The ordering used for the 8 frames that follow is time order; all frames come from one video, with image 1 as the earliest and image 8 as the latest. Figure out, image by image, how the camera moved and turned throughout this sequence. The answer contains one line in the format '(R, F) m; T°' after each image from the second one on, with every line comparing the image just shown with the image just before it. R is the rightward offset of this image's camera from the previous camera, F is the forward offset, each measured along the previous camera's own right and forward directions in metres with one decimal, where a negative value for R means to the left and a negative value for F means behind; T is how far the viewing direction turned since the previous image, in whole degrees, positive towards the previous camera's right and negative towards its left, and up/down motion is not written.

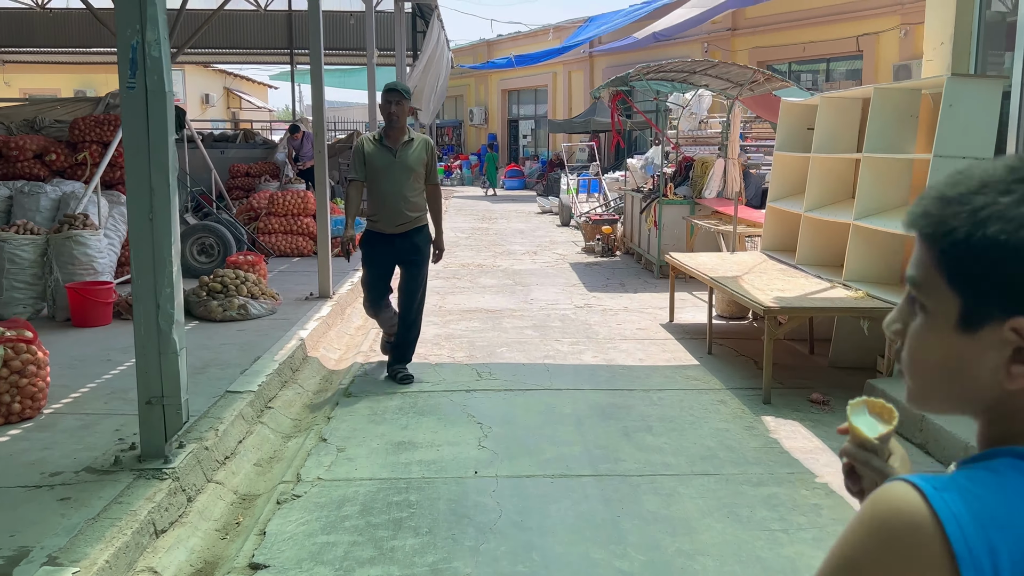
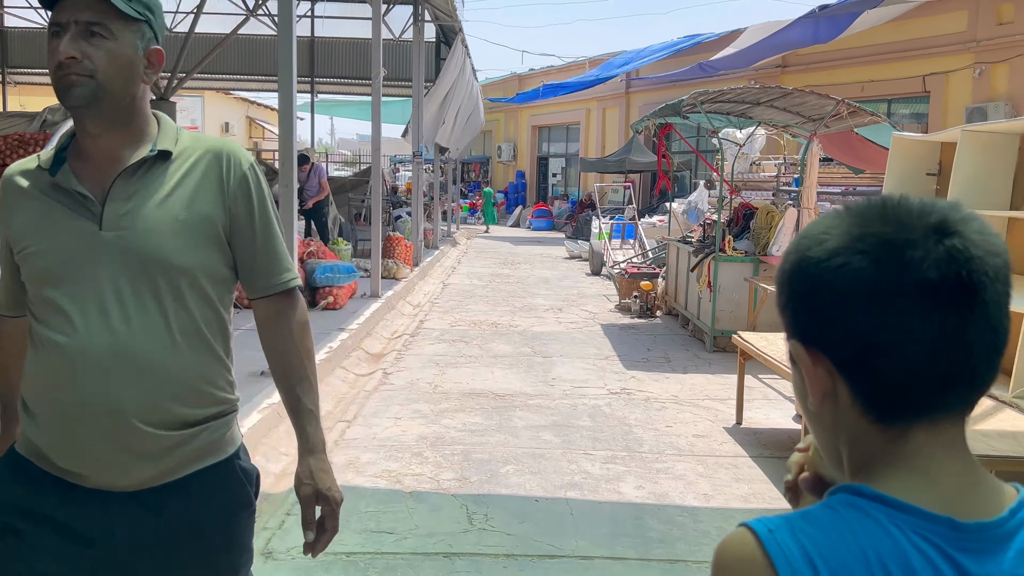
(+0.1, +1.6) m; -2°
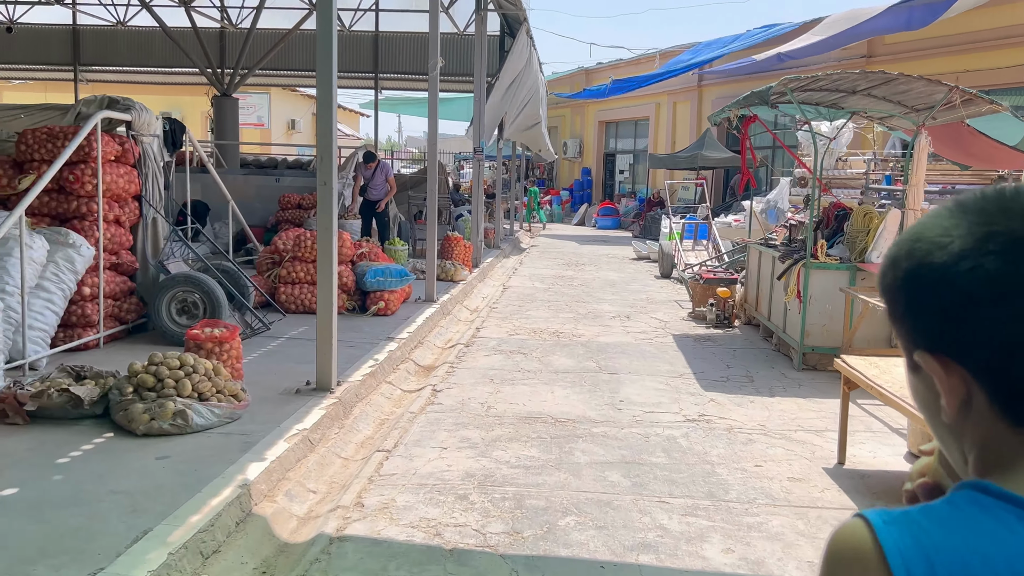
(0.0, +0.6) m; -4°
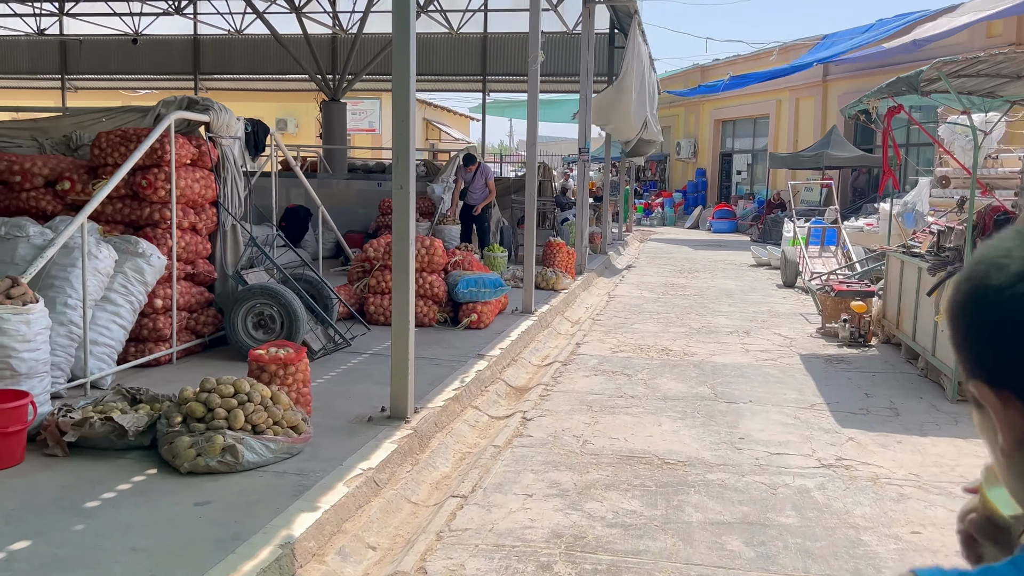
(+0.1, +0.6) m; -7°
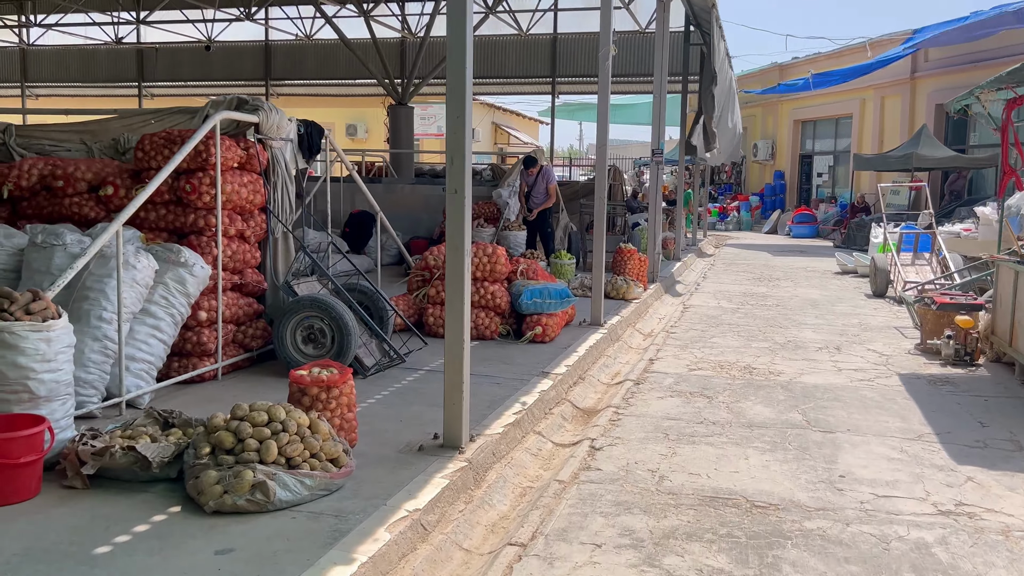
(0.0, +0.5) m; -5°
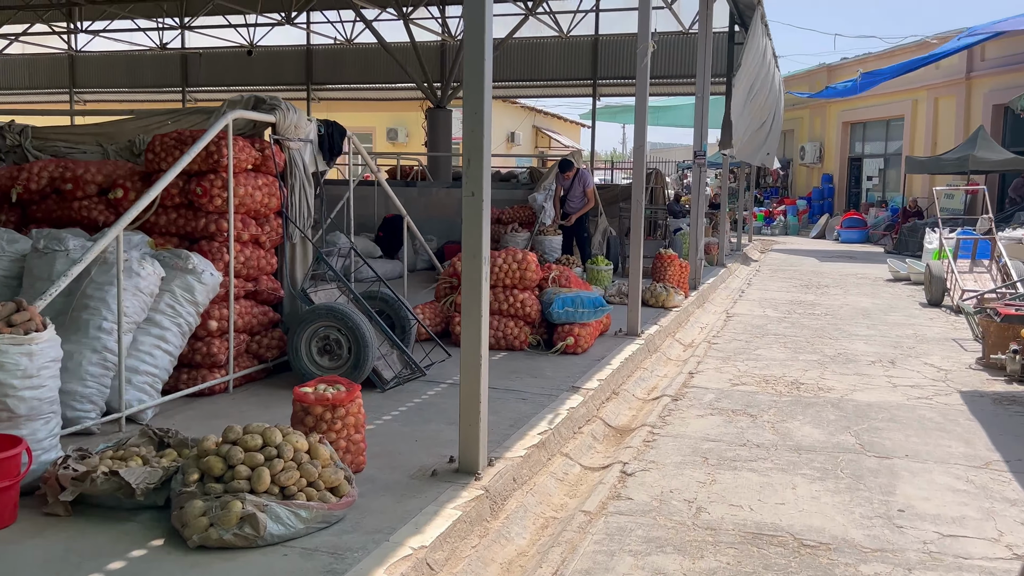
(+0.1, +0.3) m; -3°
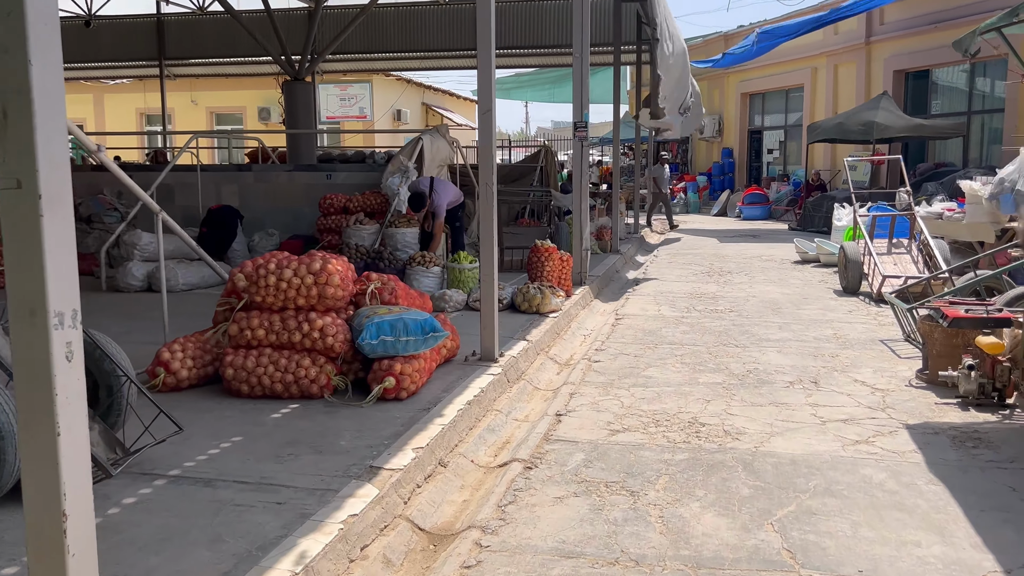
(+0.6, +1.7) m; +6°
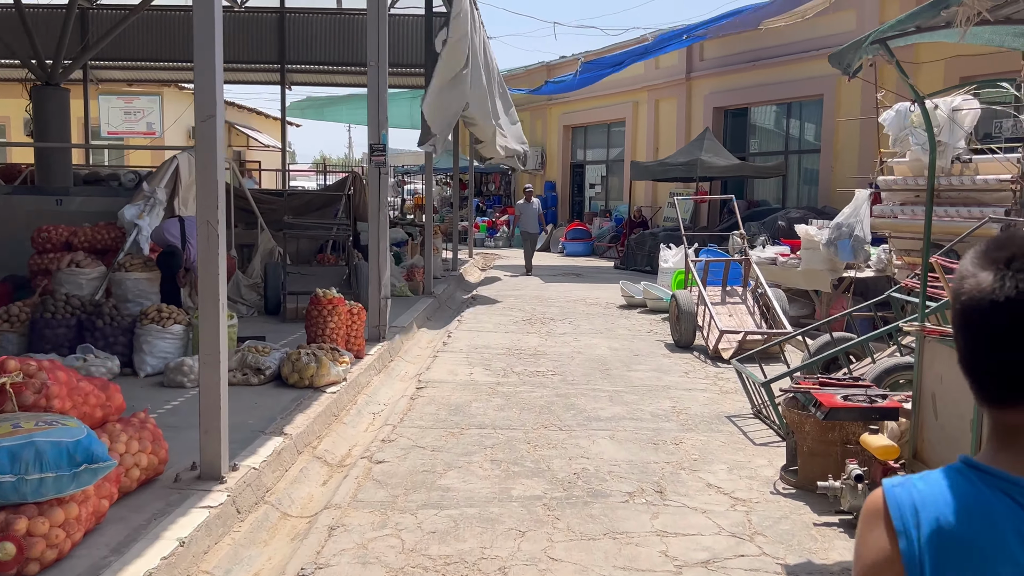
(+0.4, +1.5) m; +12°
